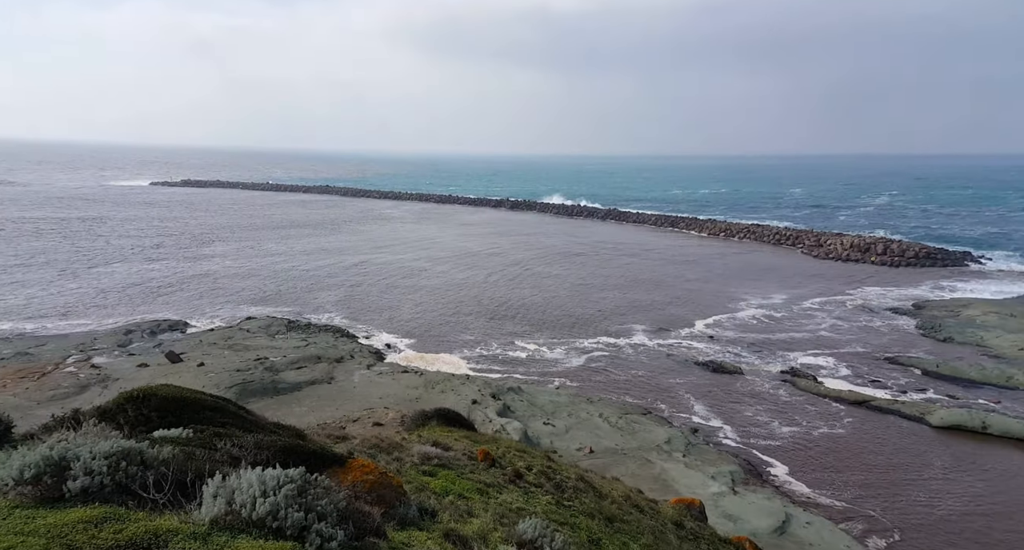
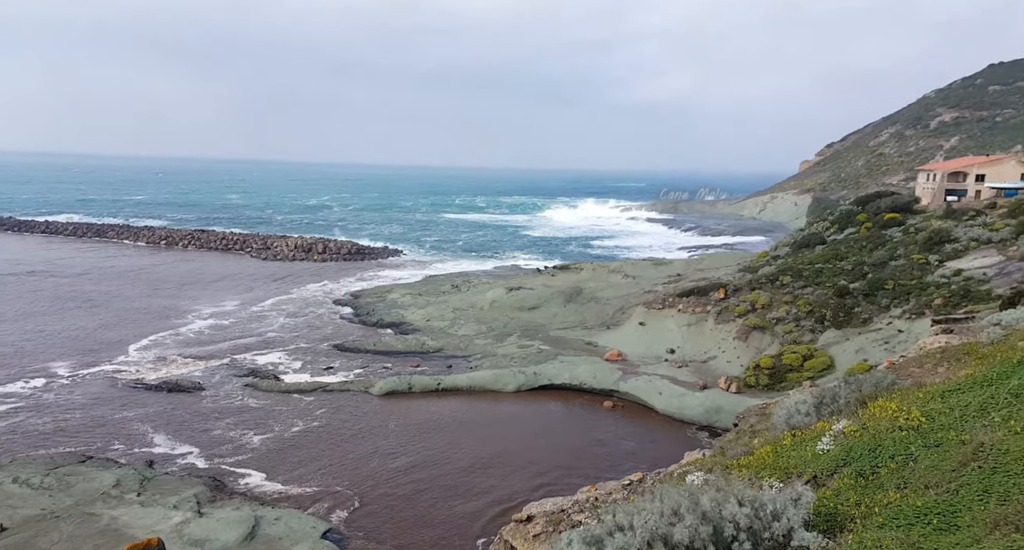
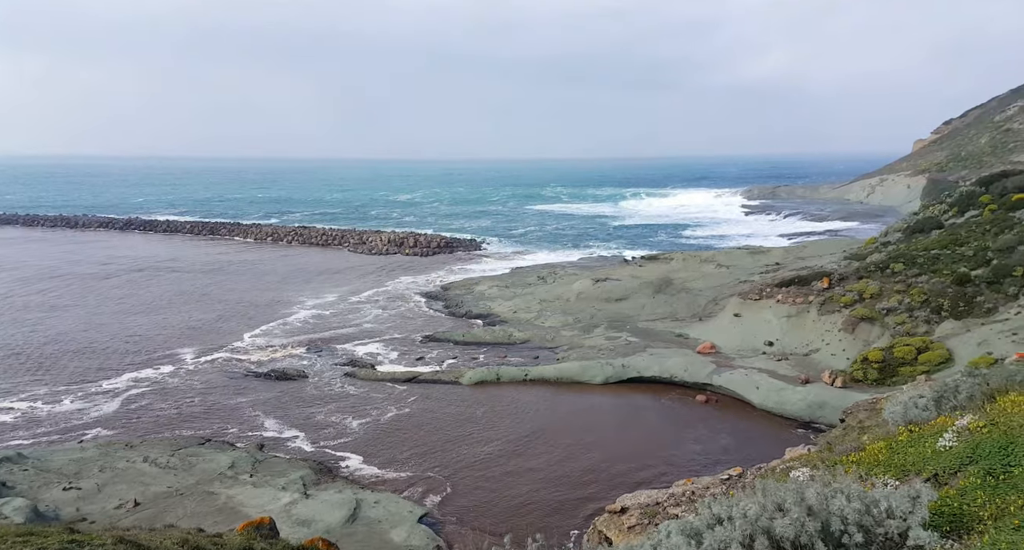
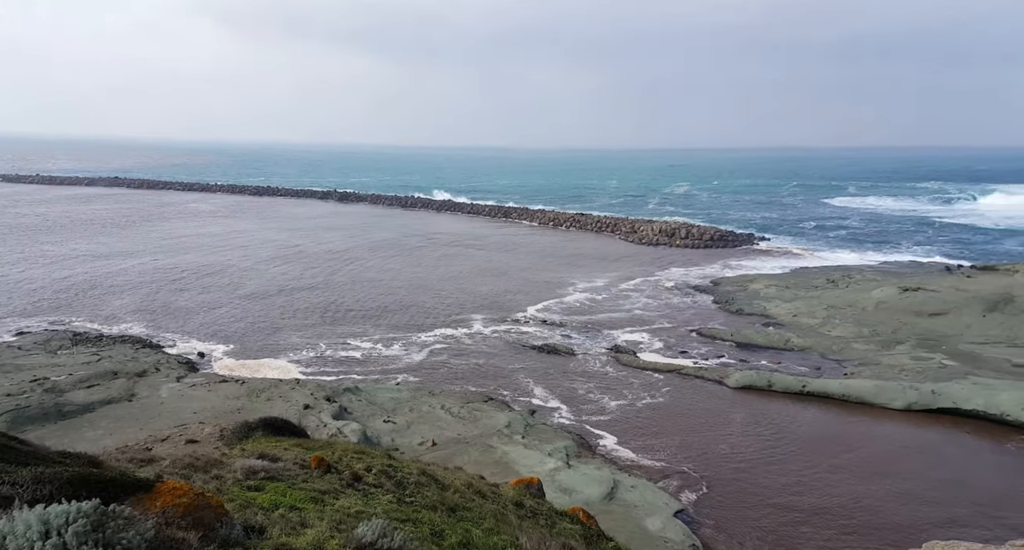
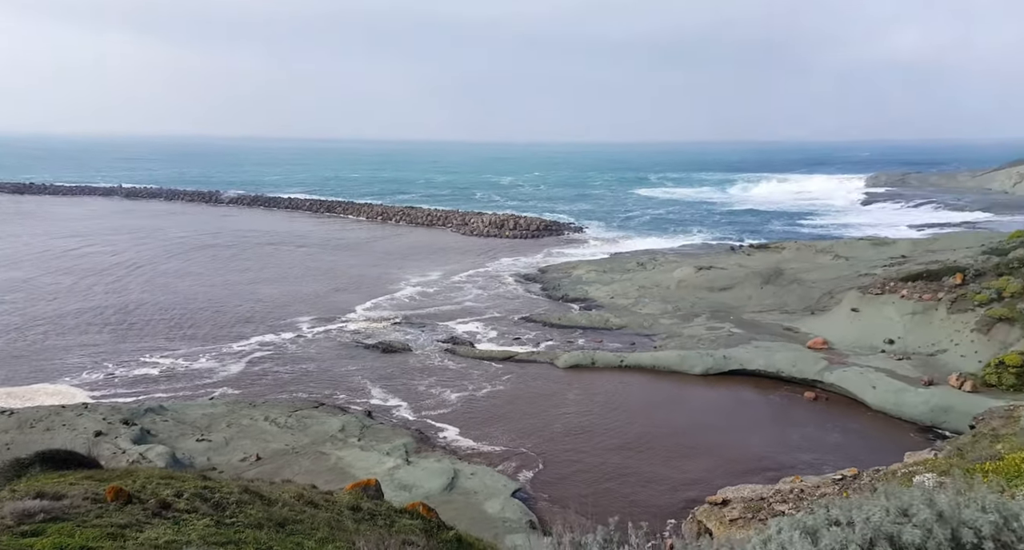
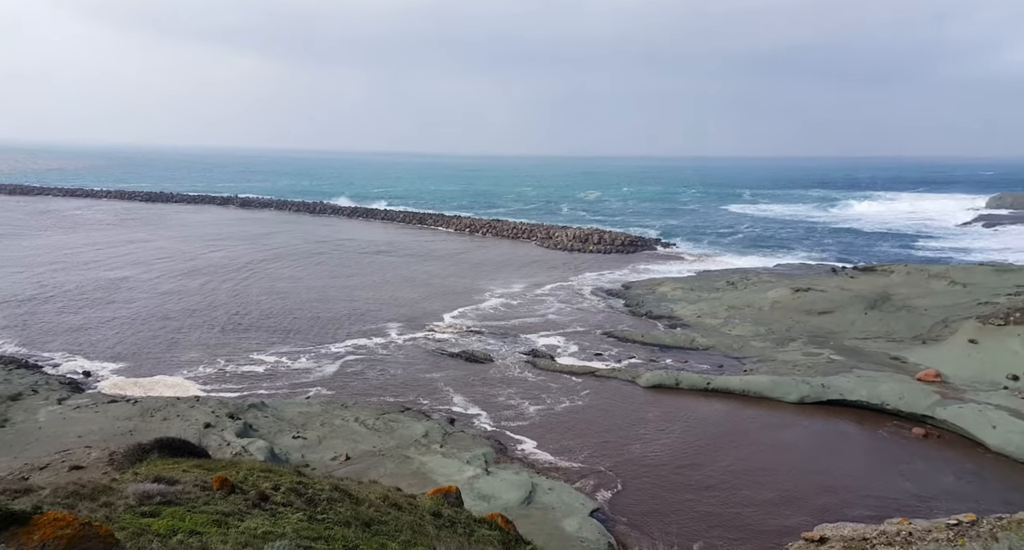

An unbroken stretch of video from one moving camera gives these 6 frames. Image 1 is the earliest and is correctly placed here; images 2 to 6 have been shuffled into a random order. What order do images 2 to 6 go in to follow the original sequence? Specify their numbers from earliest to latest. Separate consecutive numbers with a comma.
4, 6, 5, 3, 2
